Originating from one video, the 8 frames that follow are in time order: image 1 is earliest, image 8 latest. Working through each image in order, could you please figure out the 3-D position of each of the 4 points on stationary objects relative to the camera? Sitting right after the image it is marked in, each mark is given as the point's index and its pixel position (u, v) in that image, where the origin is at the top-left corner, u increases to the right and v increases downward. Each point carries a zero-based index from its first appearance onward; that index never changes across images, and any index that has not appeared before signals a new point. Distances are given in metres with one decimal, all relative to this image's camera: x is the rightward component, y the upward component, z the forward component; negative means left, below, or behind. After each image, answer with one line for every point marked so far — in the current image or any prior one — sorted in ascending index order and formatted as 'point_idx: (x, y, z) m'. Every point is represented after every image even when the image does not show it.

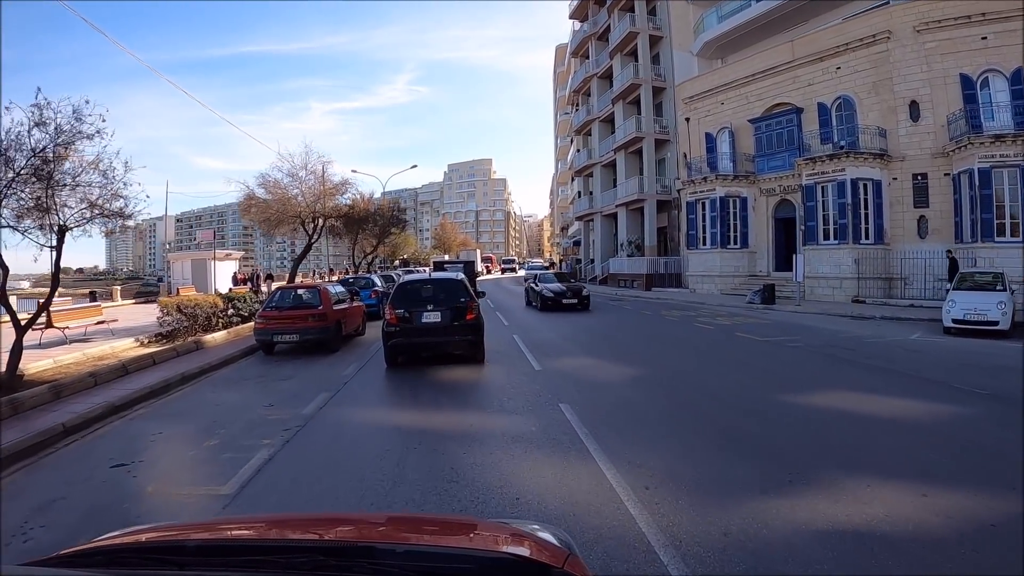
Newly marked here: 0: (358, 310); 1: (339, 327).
0: (-3.5, -0.5, +13.1) m
1: (-3.5, -0.8, +11.5) m
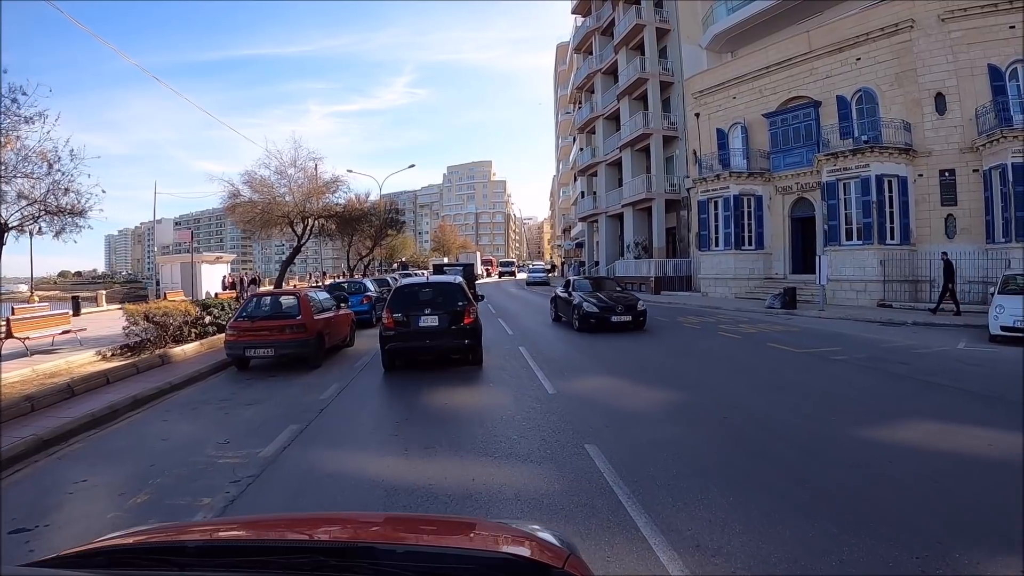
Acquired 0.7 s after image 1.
0: (-3.4, -0.6, +11.7) m
1: (-3.4, -0.9, +10.1) m
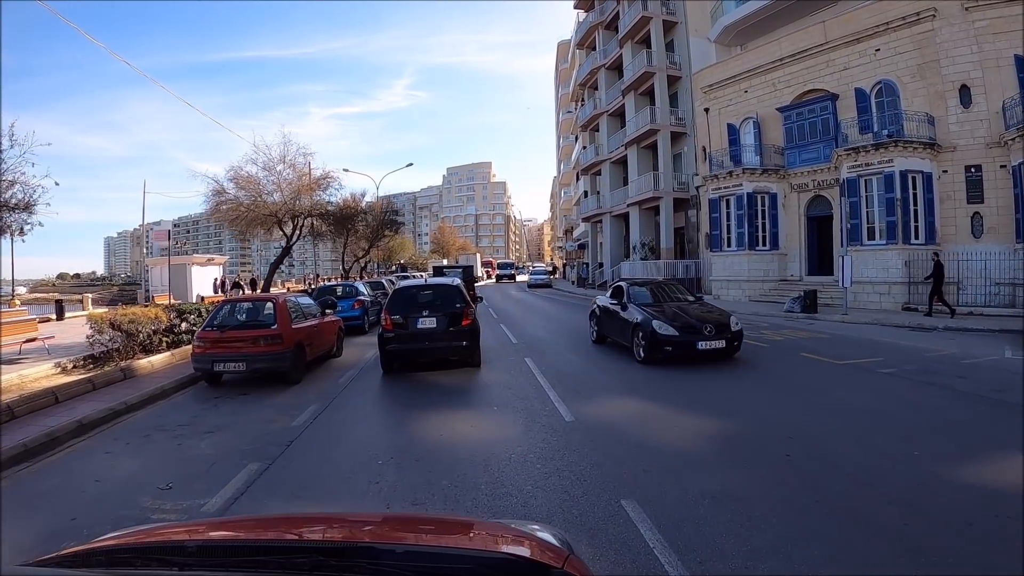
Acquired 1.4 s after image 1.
0: (-3.3, -0.7, +10.5) m
1: (-3.3, -1.0, +8.9) m
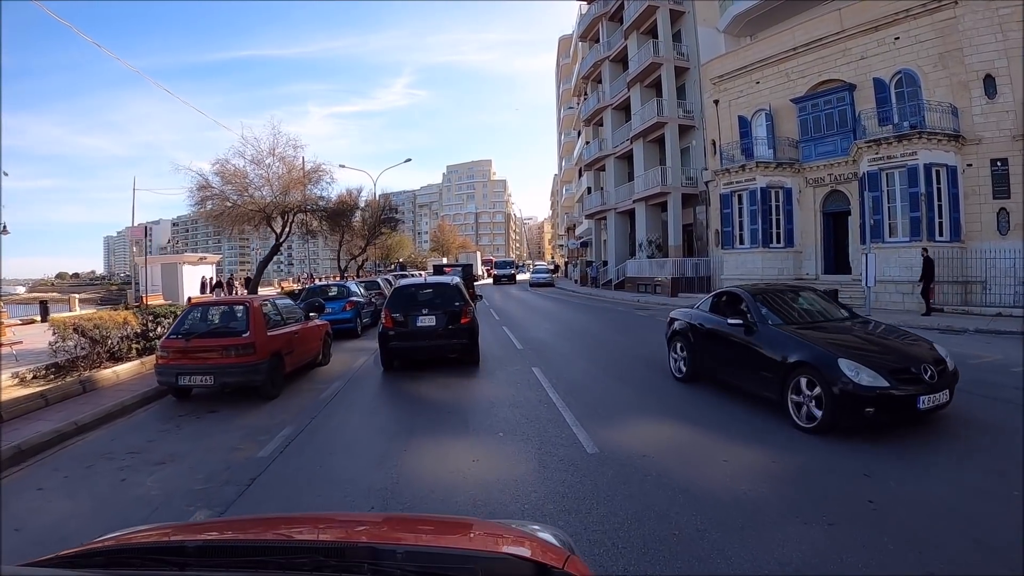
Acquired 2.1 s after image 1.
0: (-3.2, -0.7, +9.4) m
1: (-3.2, -1.0, +7.8) m
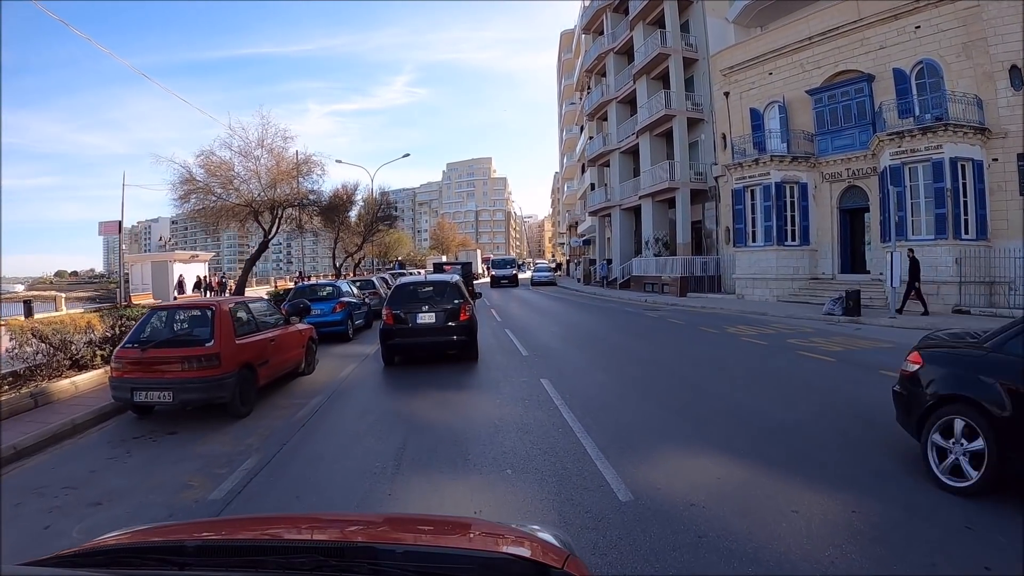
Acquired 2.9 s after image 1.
0: (-3.1, -0.7, +8.4) m
1: (-3.1, -1.0, +6.8) m
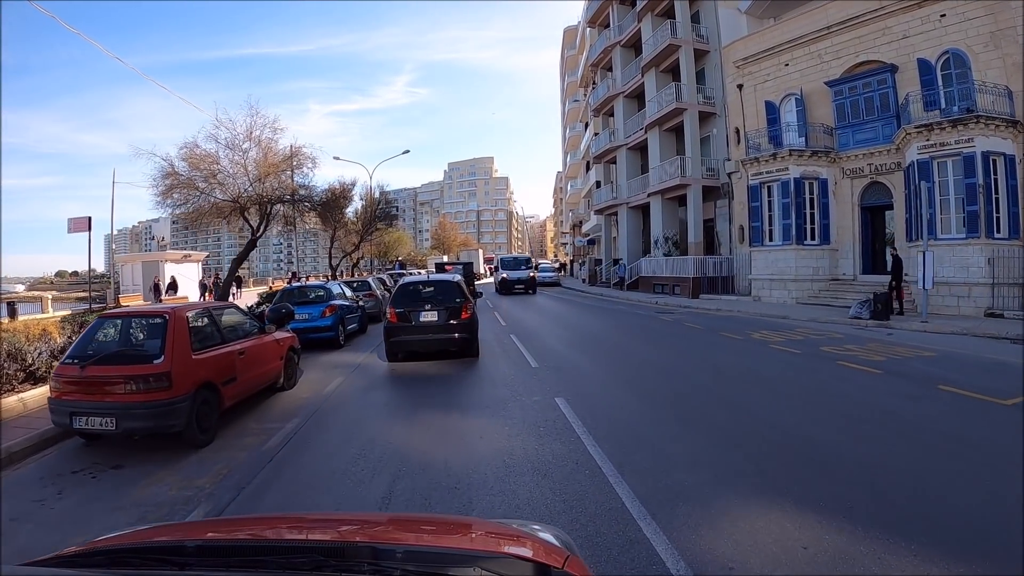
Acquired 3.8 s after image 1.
0: (-3.0, -0.8, +7.4) m
1: (-3.0, -1.1, +5.8) m
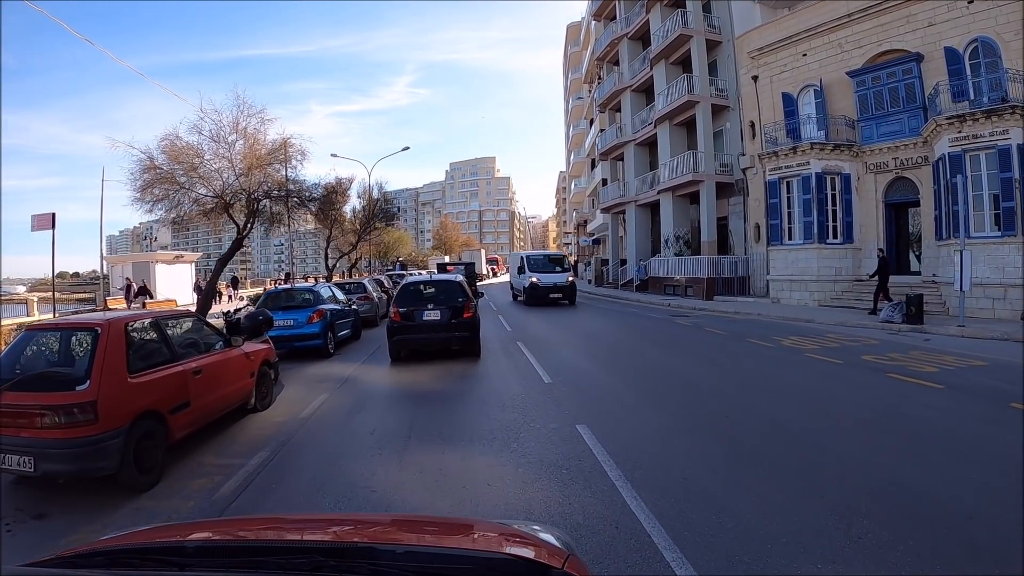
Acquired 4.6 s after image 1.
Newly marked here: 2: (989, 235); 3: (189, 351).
0: (-2.9, -0.8, +6.3) m
1: (-2.9, -1.1, +4.7) m
2: (+13.9, +1.6, +16.7) m
3: (-3.0, -0.6, +5.4) m
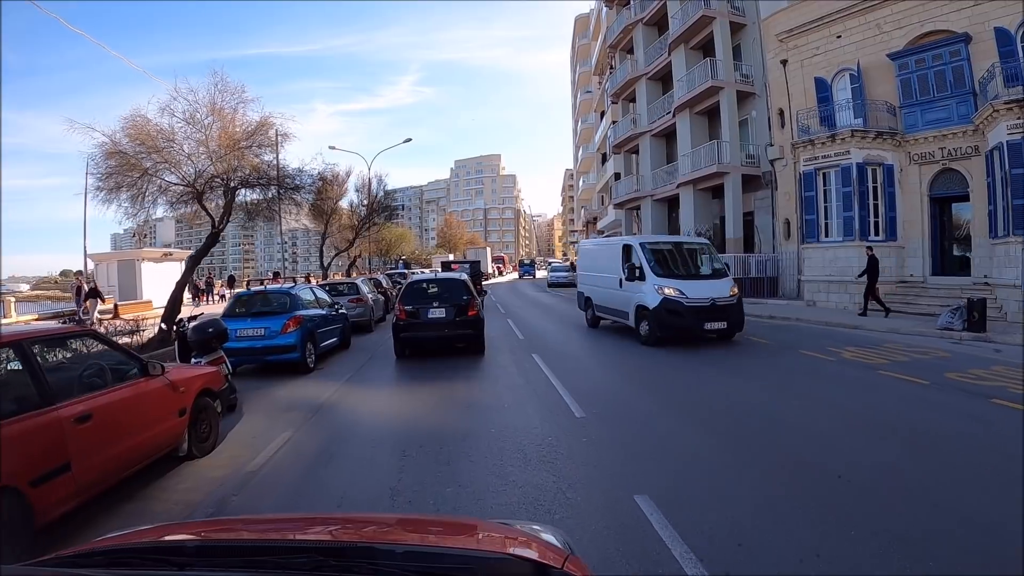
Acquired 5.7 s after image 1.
0: (-2.7, -0.9, +4.7) m
1: (-2.7, -1.2, +3.1) m
2: (+14.2, +1.5, +15.0) m
3: (-2.8, -0.6, +3.8) m
